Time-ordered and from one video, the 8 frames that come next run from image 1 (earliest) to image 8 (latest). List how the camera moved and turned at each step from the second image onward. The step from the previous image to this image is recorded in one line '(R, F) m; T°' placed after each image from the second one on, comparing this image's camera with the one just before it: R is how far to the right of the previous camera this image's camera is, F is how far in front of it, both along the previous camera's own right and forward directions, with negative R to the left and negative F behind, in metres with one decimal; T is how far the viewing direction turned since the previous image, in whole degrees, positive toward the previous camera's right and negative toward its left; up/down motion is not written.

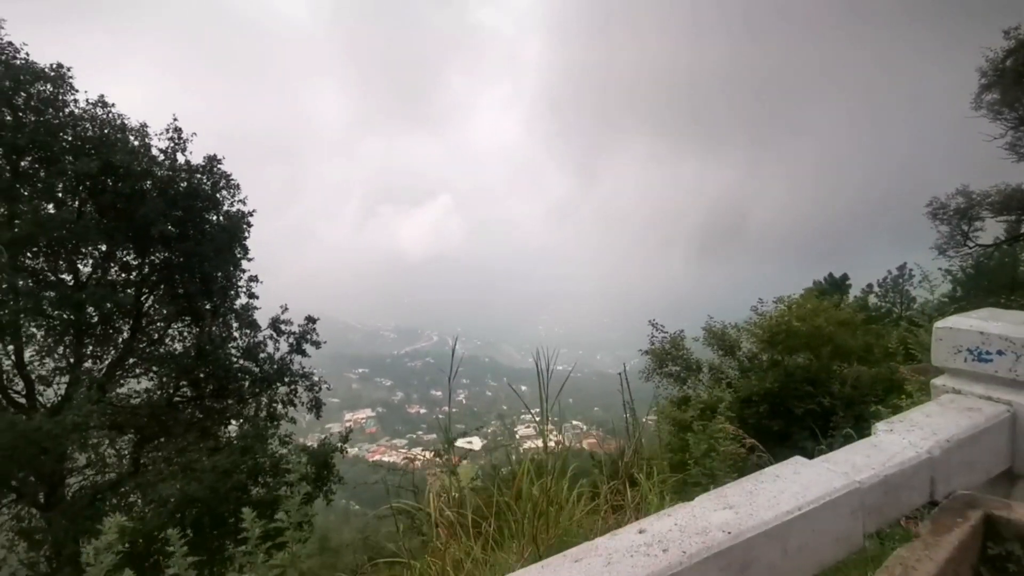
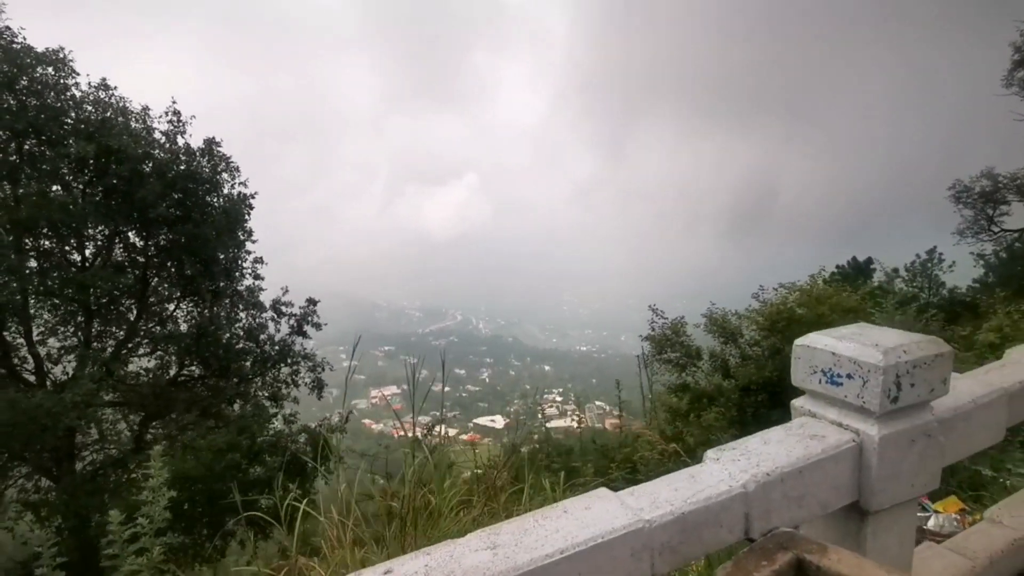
(+0.4, +0.1) m; -2°
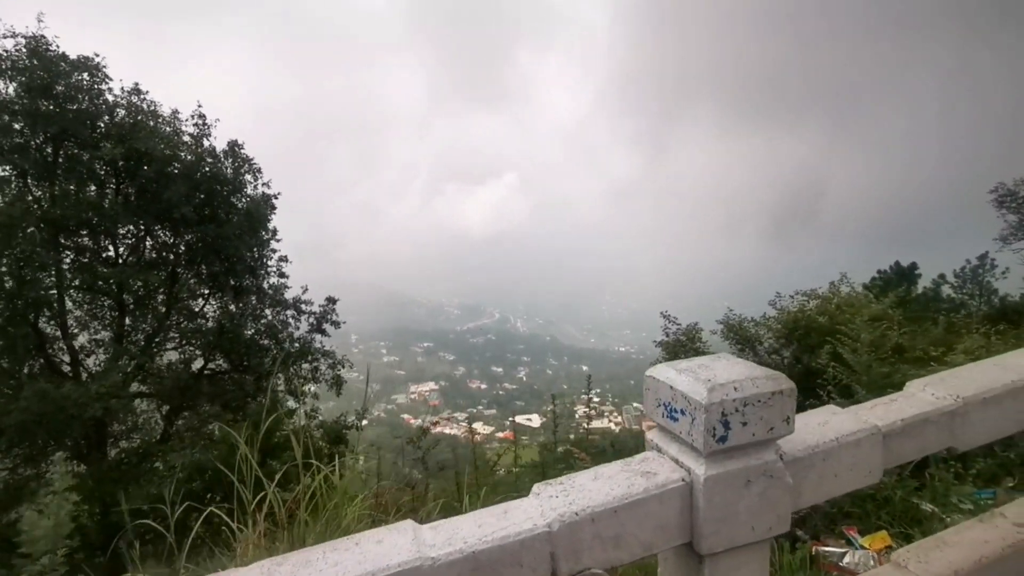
(+0.3, 0.0) m; -4°
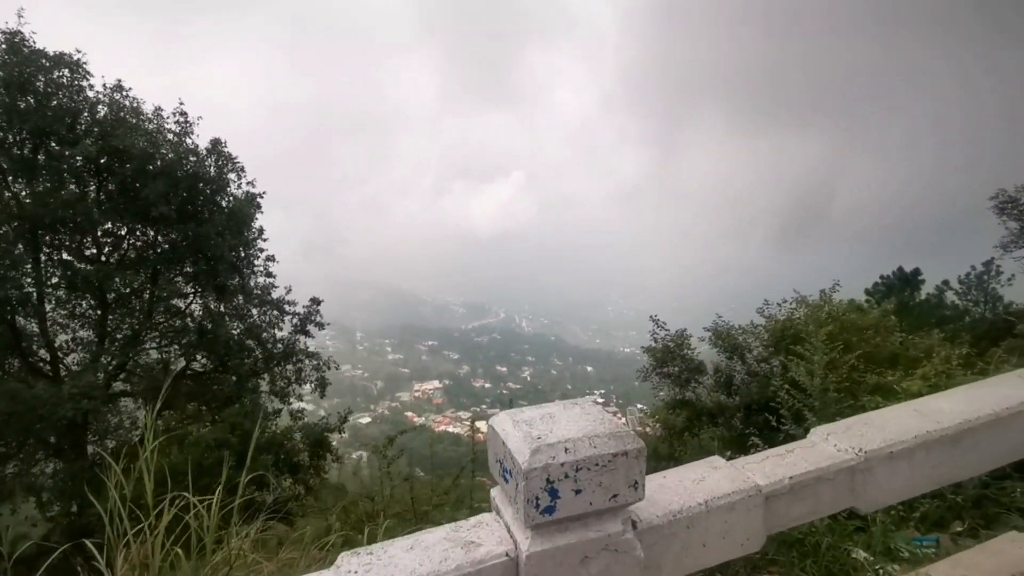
(+0.3, +0.1) m; 0°
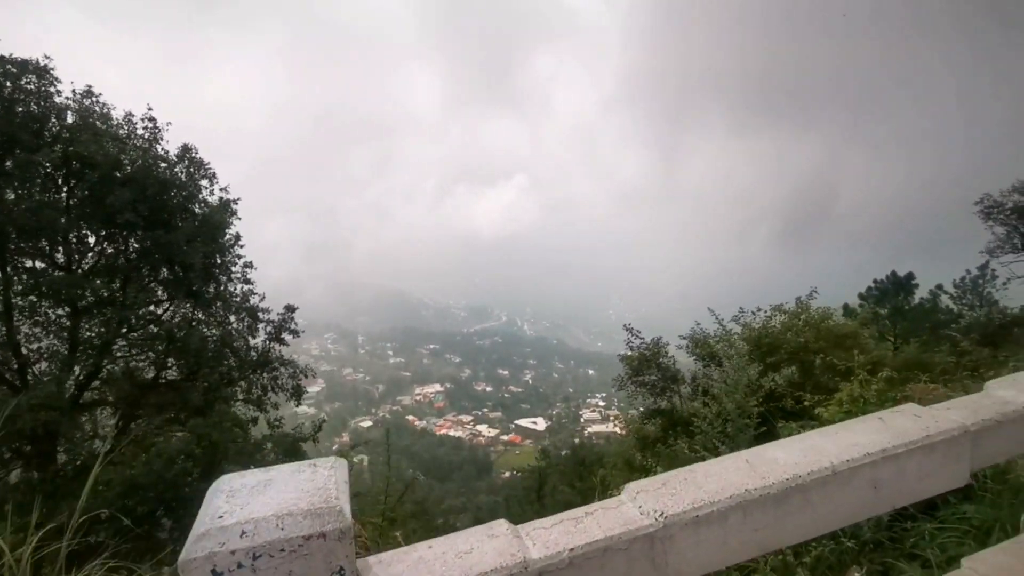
(+0.4, +0.1) m; 0°
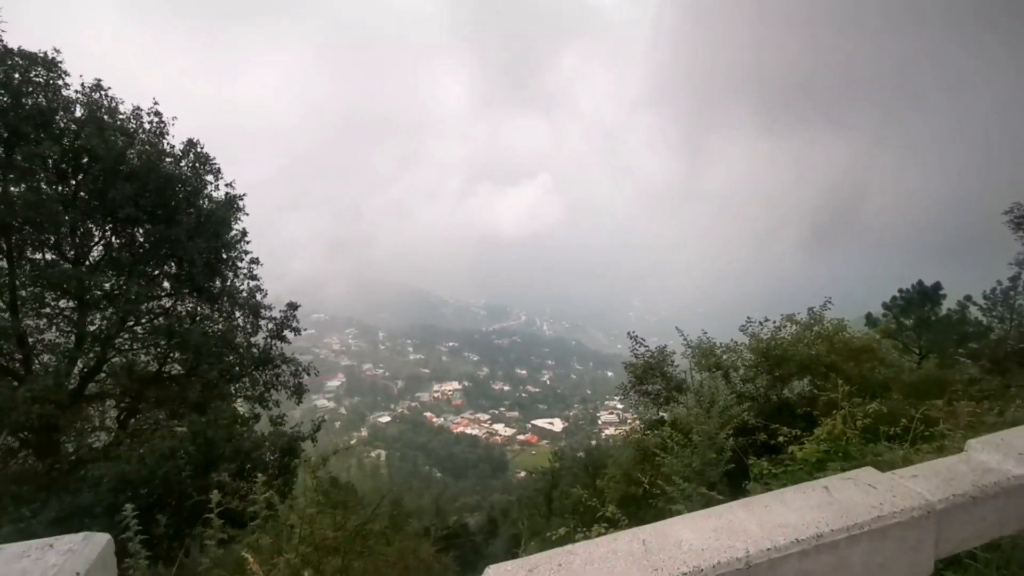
(+0.2, +0.2) m; -2°
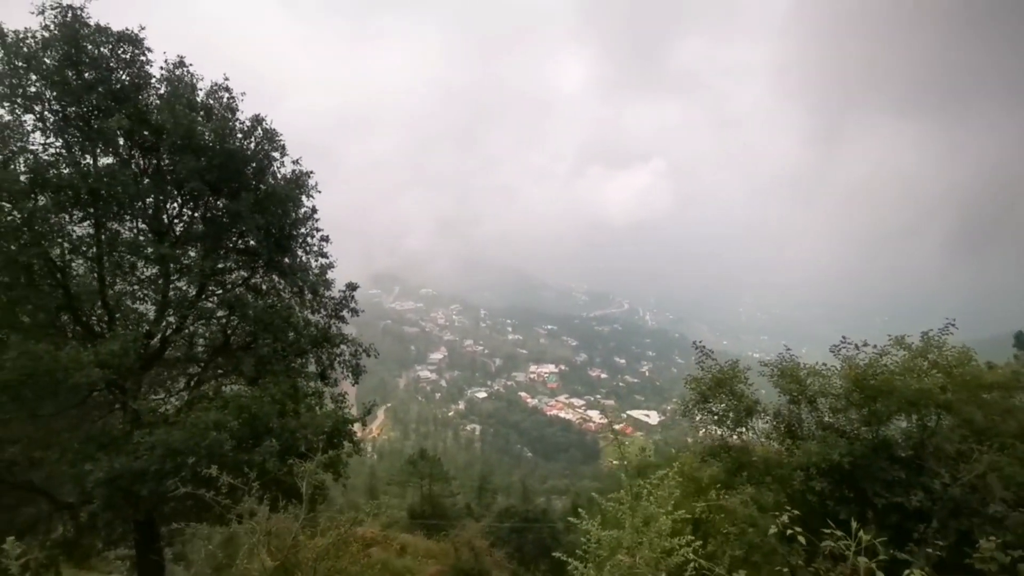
(+0.5, +0.6) m; -10°
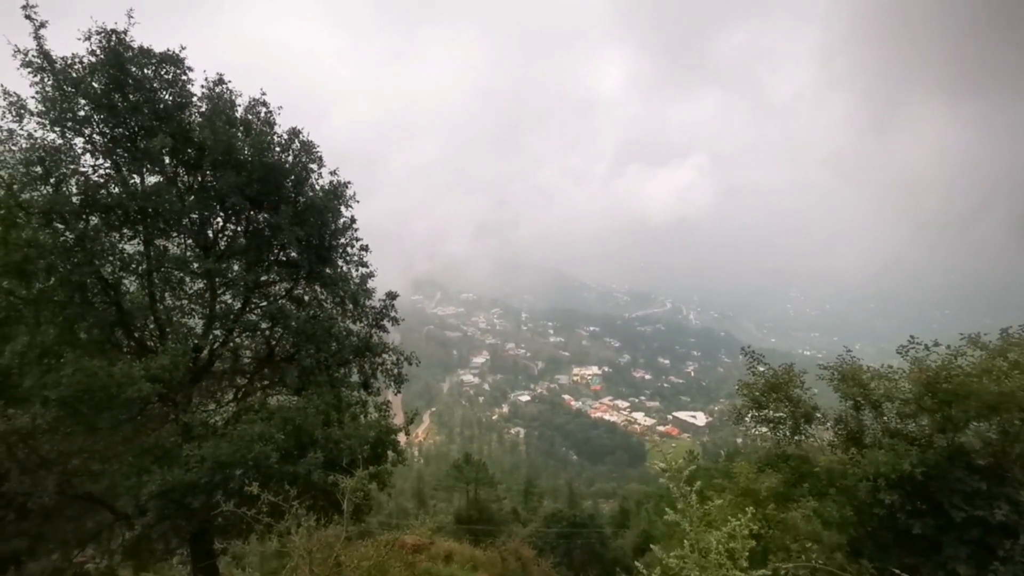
(0.0, +0.2) m; -4°
